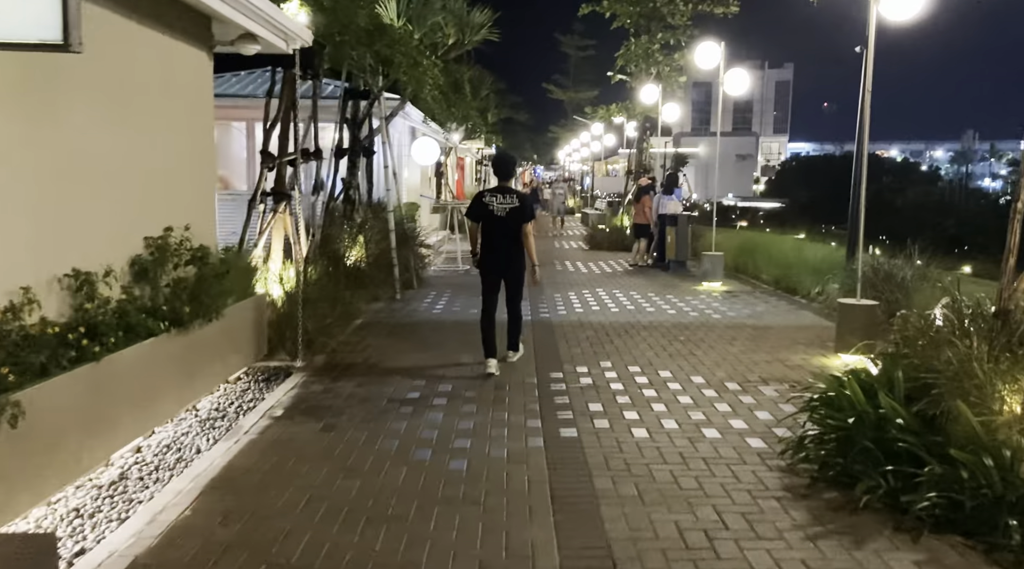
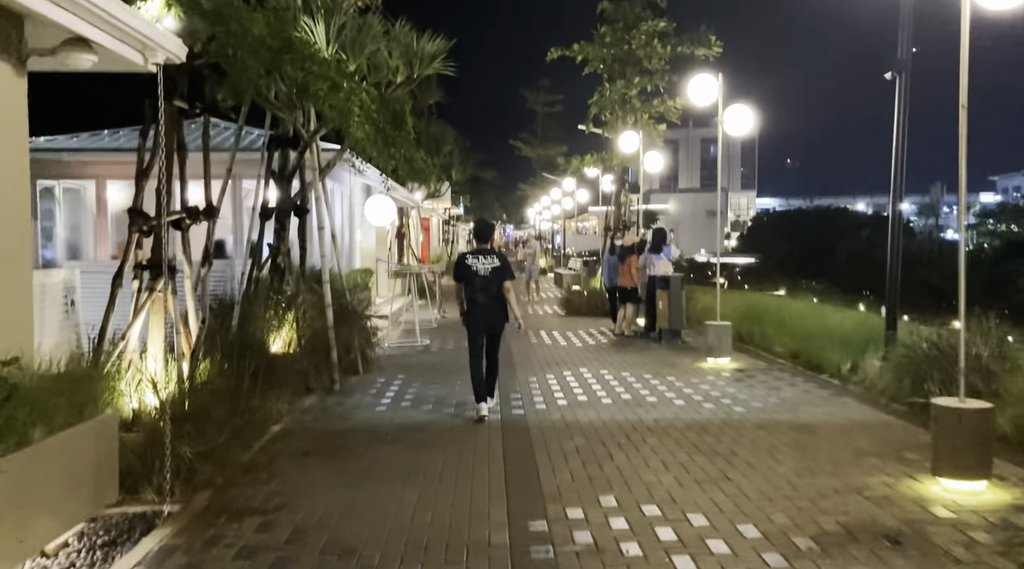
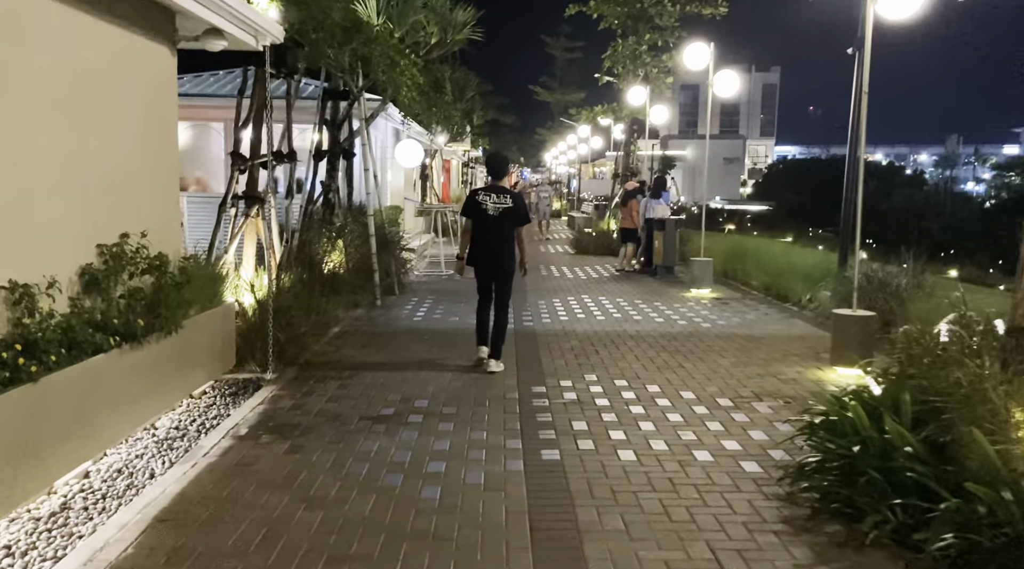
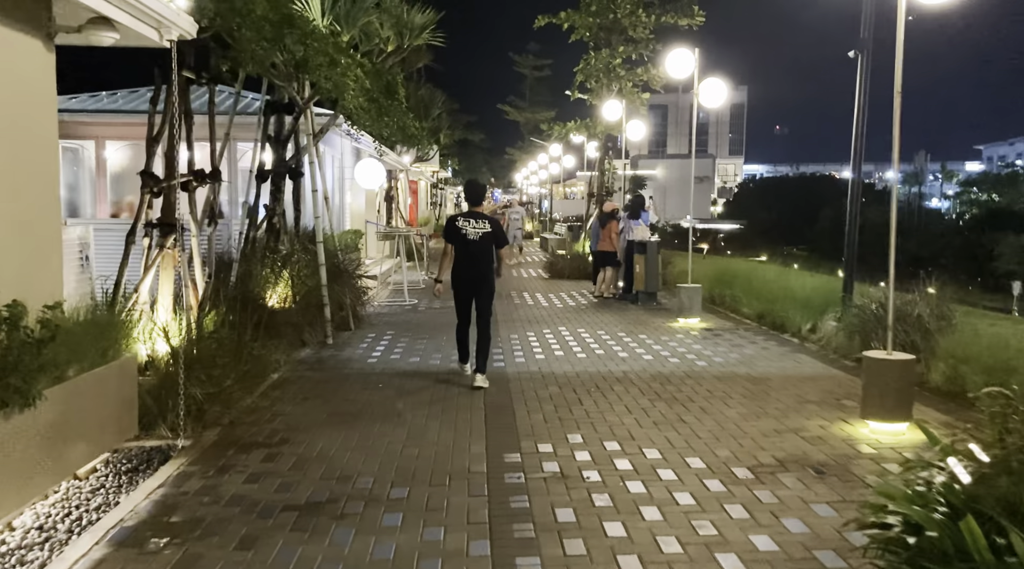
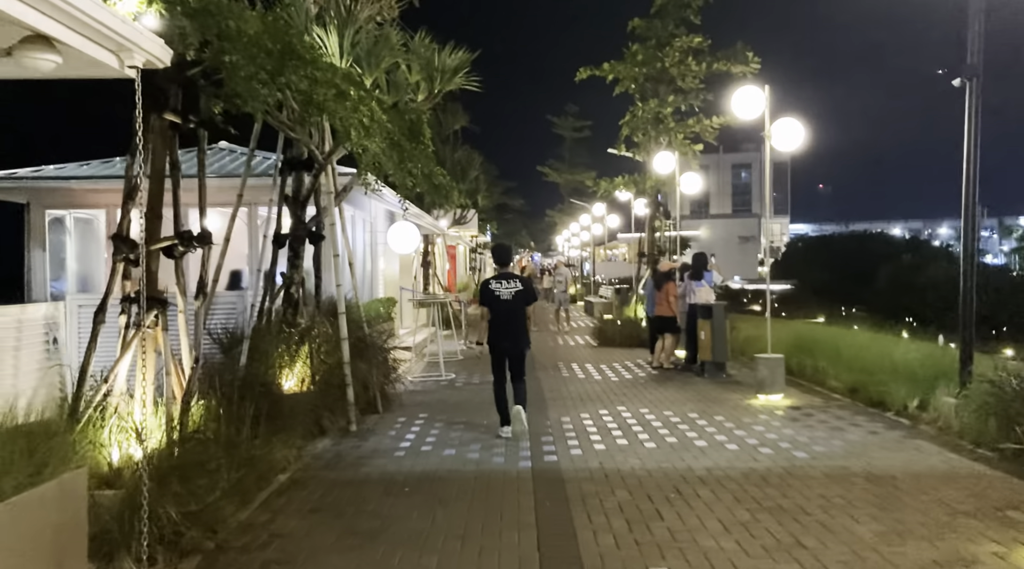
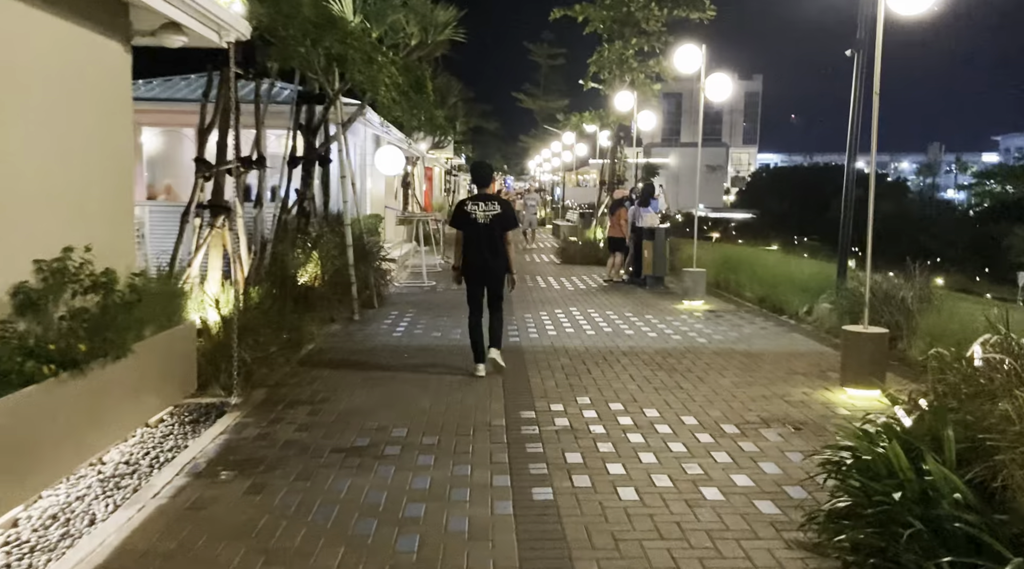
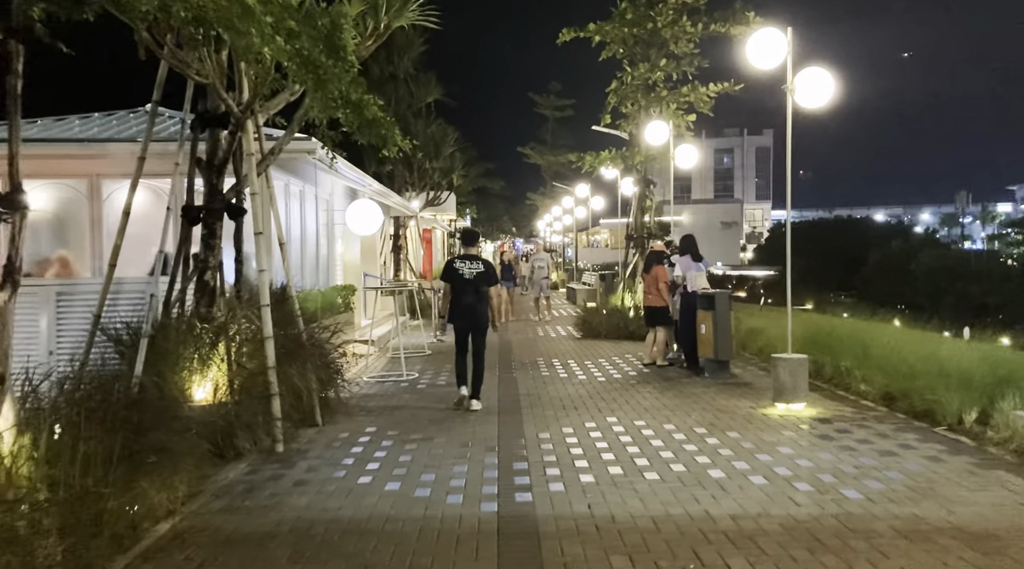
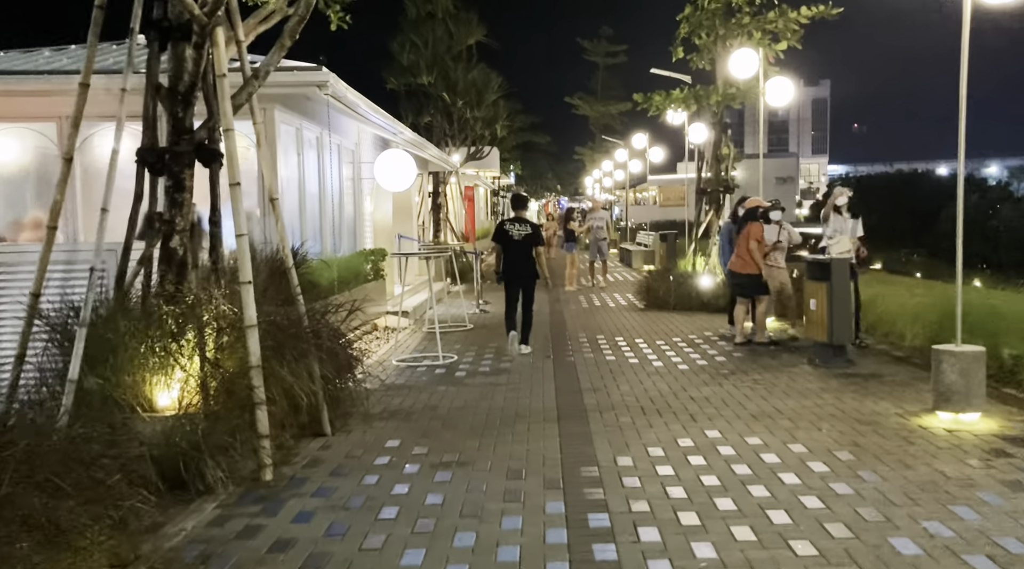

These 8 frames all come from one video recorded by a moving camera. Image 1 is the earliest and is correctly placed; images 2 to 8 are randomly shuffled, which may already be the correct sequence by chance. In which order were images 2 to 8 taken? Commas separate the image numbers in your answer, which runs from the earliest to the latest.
3, 6, 4, 2, 5, 7, 8
